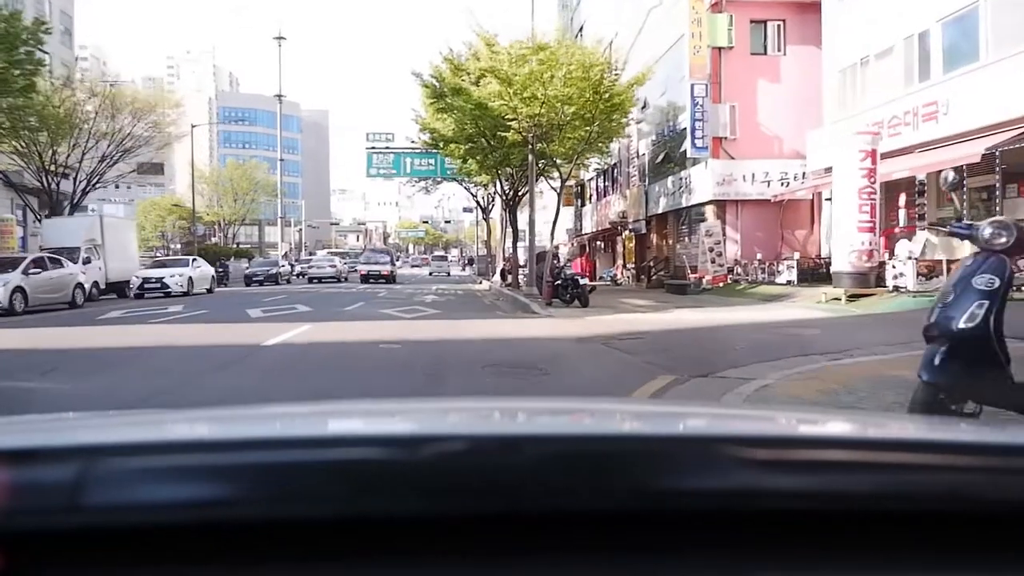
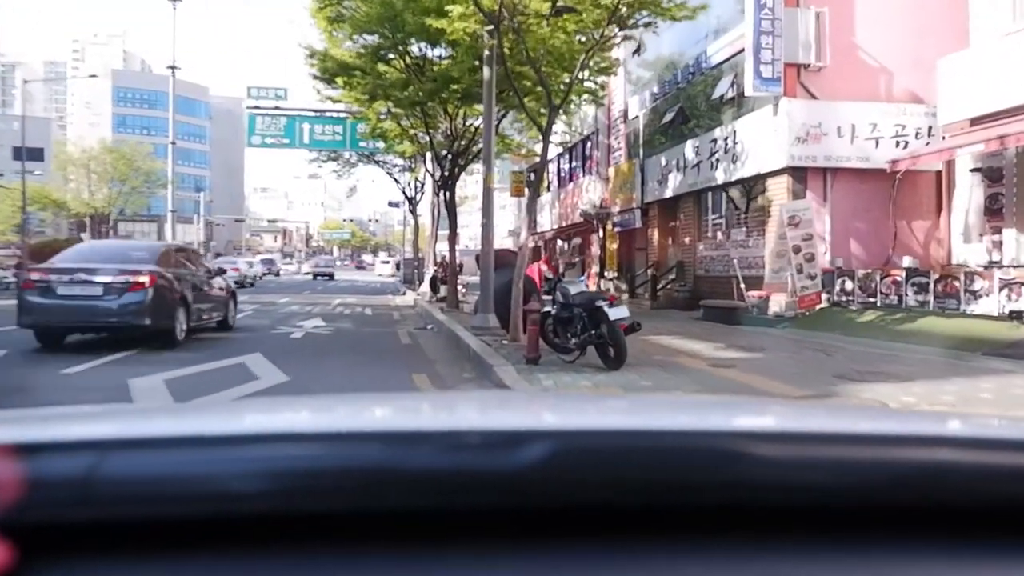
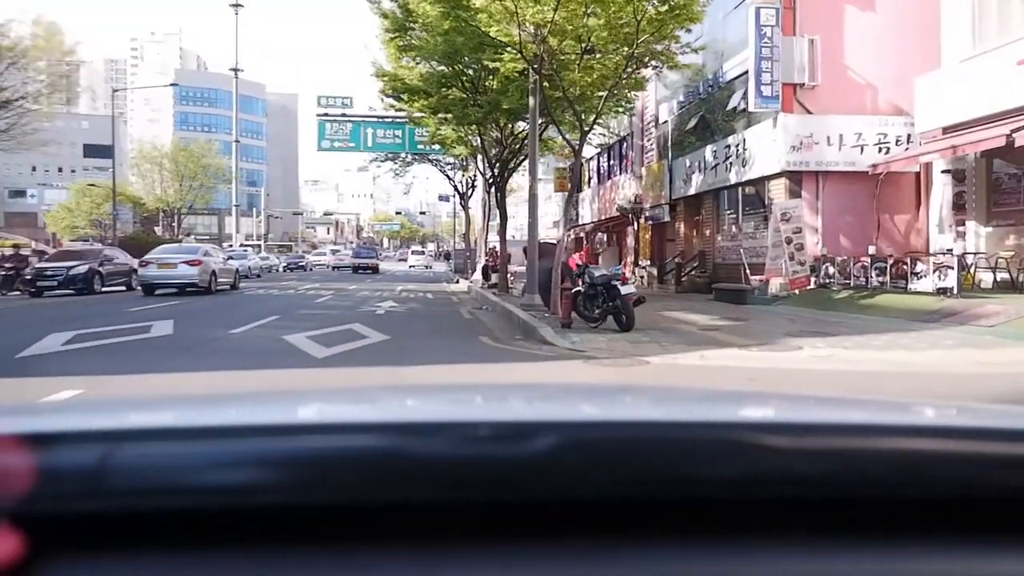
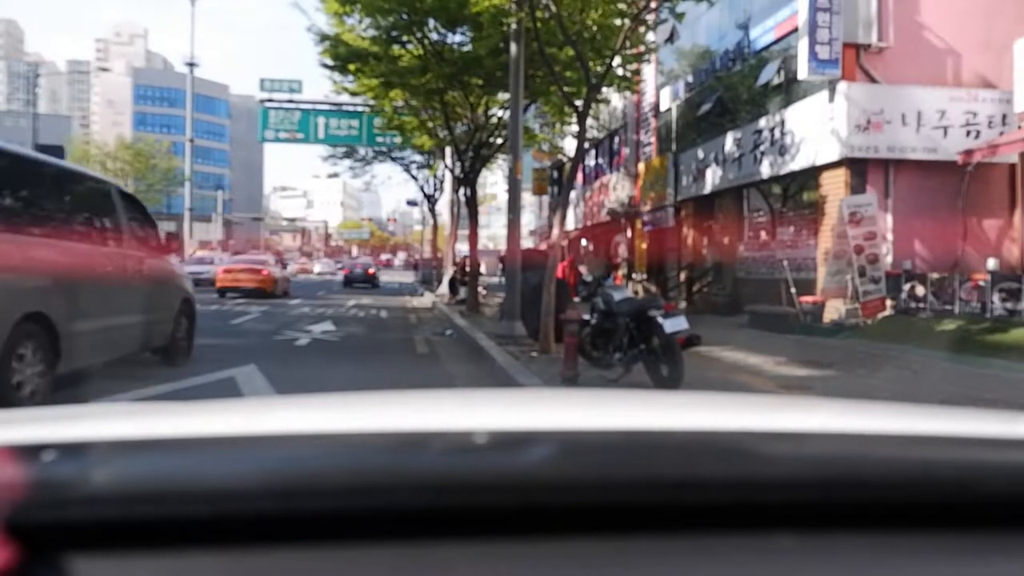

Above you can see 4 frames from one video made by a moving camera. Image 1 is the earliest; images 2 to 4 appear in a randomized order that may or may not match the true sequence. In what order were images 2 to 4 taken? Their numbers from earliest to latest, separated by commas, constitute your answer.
3, 2, 4
